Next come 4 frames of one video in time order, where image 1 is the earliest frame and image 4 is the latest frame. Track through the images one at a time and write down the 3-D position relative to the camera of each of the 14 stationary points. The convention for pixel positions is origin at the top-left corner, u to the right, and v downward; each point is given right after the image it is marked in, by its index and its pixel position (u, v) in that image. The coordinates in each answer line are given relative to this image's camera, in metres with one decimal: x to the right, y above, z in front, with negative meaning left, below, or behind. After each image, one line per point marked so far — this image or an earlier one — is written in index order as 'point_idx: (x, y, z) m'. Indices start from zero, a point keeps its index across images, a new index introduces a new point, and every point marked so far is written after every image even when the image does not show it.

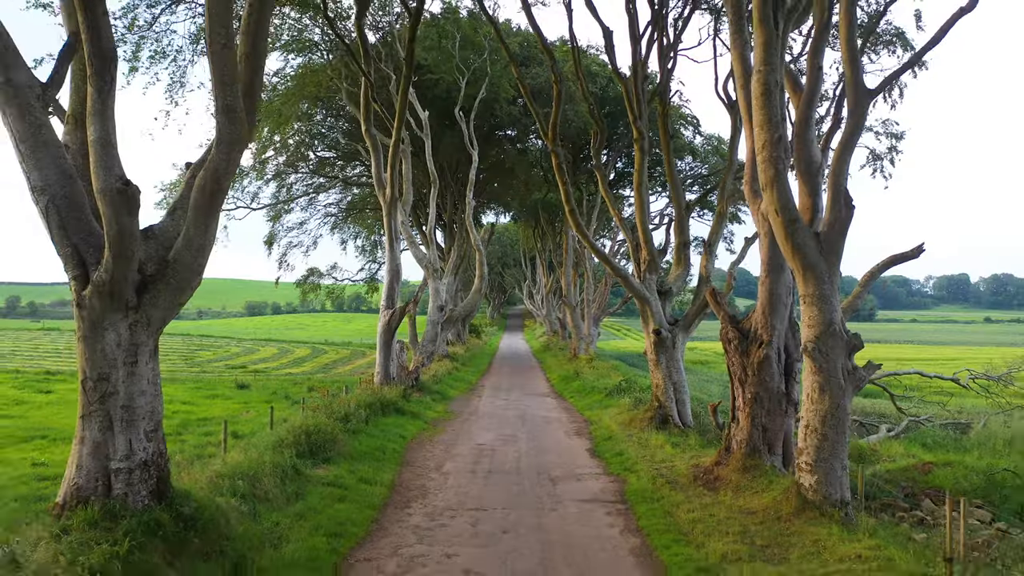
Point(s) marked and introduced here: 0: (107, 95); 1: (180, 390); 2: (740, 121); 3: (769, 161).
0: (-3.0, +1.4, +4.9) m
1: (-9.2, -2.8, +18.5) m
2: (+4.7, +3.4, +13.7) m
3: (+2.6, +1.3, +6.7) m
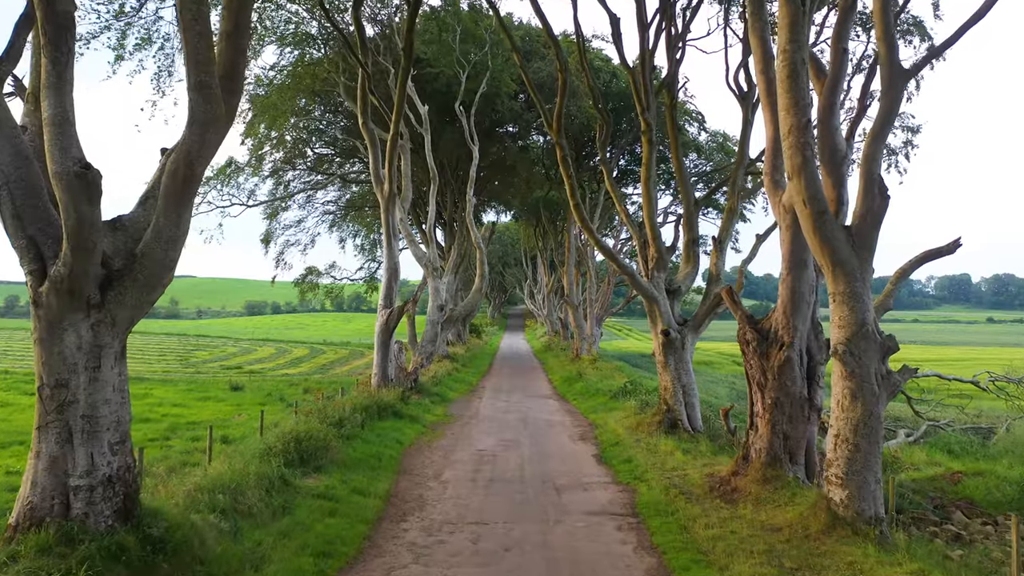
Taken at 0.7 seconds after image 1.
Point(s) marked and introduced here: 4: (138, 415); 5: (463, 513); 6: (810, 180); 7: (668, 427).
0: (-3.0, +1.5, +4.4) m
1: (-9.2, -2.8, +17.9) m
2: (+4.7, +3.4, +13.1) m
3: (+2.6, +1.3, +6.2) m
4: (-7.7, -2.6, +13.7) m
5: (-0.6, -2.5, +7.5) m
6: (+2.7, +1.0, +6.1) m
7: (+2.8, -2.5, +12.1) m
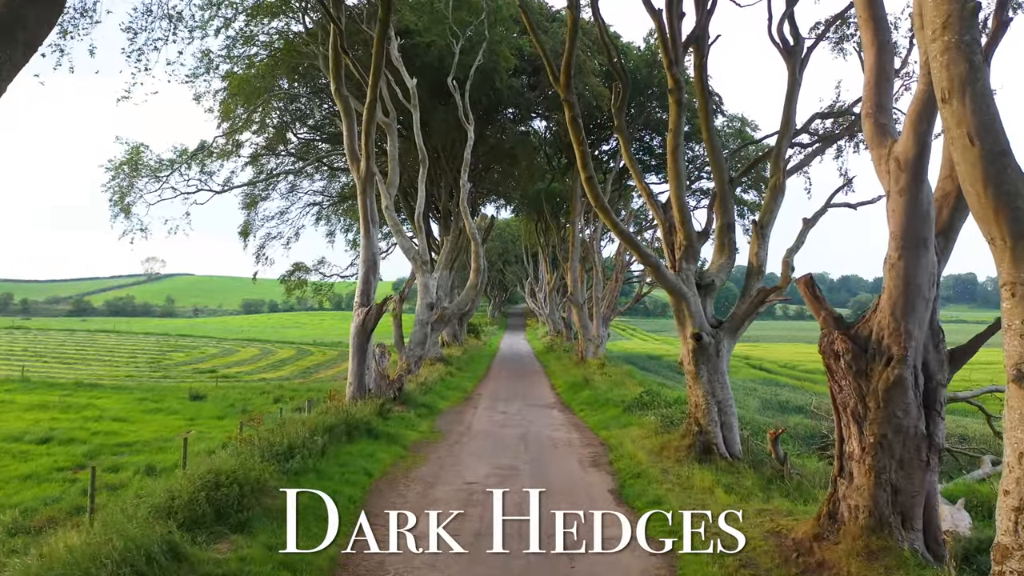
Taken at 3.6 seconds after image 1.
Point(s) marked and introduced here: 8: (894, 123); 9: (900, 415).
0: (-3.0, +1.5, +2.2) m
1: (-9.2, -2.7, +15.7) m
2: (+4.7, +3.5, +10.9) m
3: (+2.6, +1.4, +3.9) m
4: (-7.8, -2.5, +11.5) m
5: (-0.6, -2.4, +5.2) m
6: (+2.7, +1.1, +3.8) m
7: (+2.8, -2.4, +9.9) m
8: (+3.2, +1.4, +5.5) m
9: (+3.1, -1.0, +5.3) m
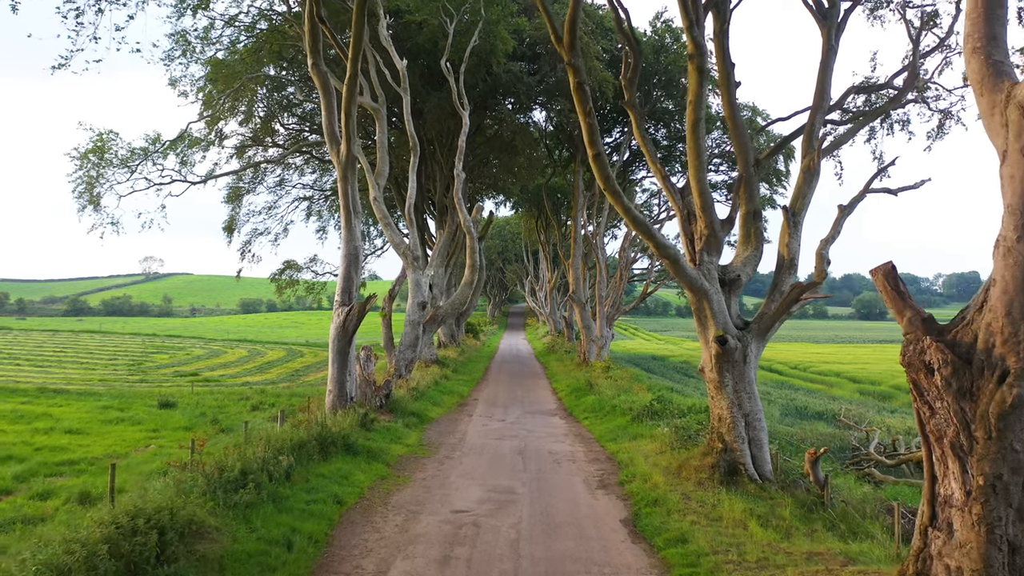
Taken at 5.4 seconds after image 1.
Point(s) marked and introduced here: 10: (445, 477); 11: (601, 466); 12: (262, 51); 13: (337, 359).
0: (-3.1, +1.6, +0.8) m
1: (-9.2, -2.6, +14.4) m
2: (+4.6, +3.6, +9.5) m
3: (+2.5, +1.4, +2.6) m
4: (-7.8, -2.5, +10.2) m
5: (-0.7, -2.4, +3.9) m
6: (+2.6, +1.1, +2.5) m
7: (+2.7, -2.4, +8.6) m
8: (+3.1, +1.4, +4.2) m
9: (+3.0, -0.9, +3.9) m
10: (-1.0, -2.7, +9.5) m
11: (+1.4, -2.7, +10.3) m
12: (-7.0, +6.6, +18.4) m
13: (-3.2, -1.3, +12.3) m
